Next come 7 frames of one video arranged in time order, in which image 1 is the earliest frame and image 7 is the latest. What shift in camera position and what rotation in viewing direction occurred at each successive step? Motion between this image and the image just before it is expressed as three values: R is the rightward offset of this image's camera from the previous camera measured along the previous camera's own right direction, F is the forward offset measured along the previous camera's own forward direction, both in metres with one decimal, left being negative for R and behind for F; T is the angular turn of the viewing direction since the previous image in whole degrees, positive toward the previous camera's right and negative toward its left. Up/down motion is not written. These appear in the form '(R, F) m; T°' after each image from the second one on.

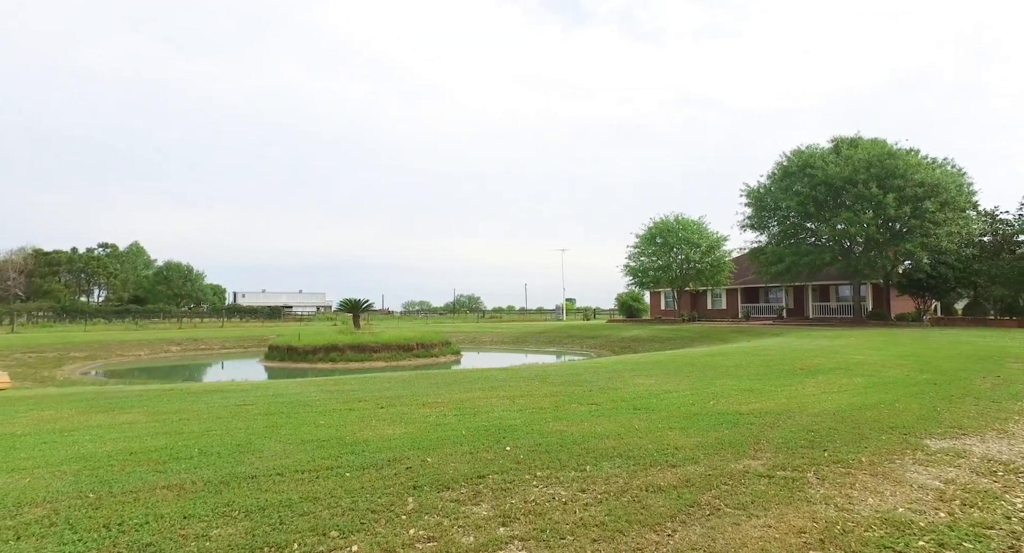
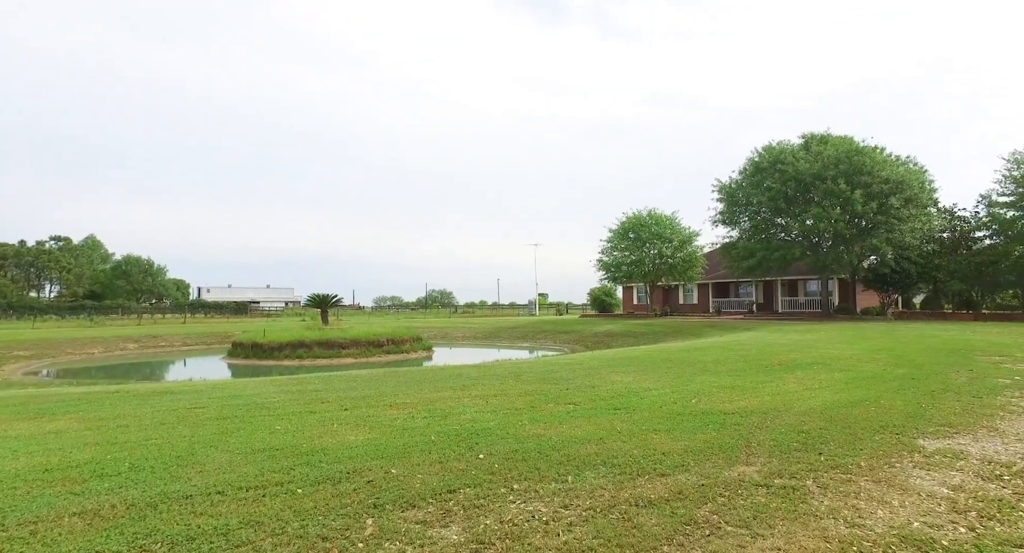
(0.0, +0.5) m; +3°
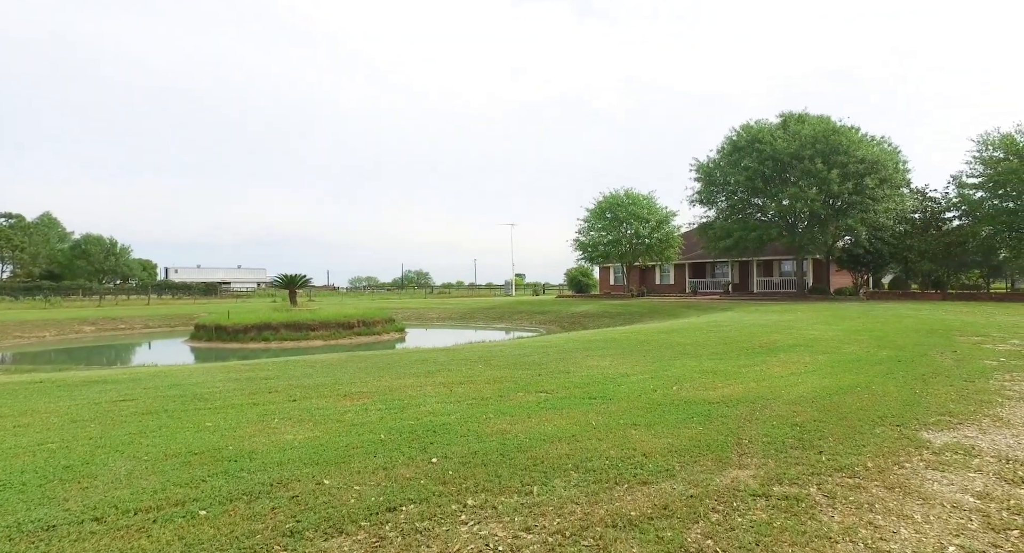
(+0.1, +0.7) m; +2°
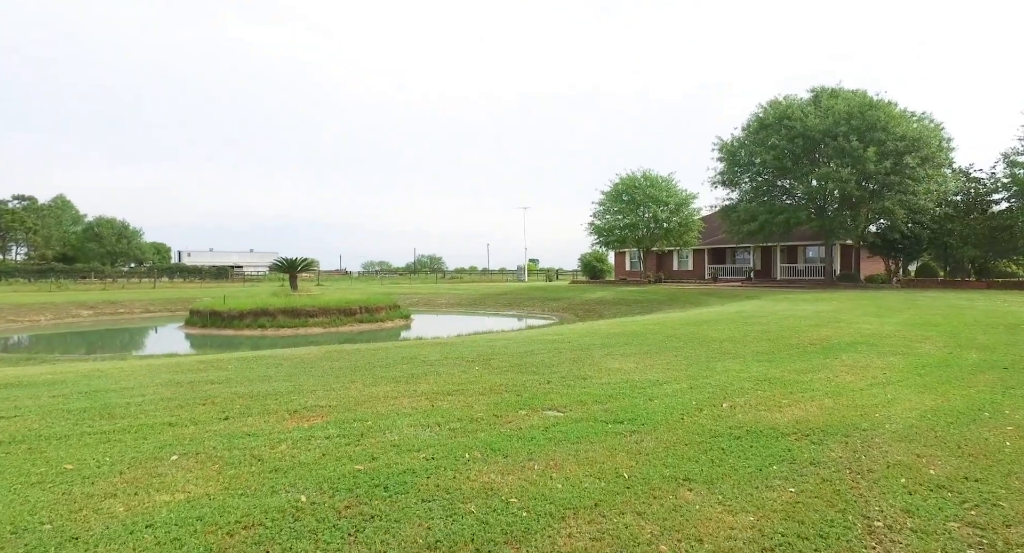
(+0.1, +1.9) m; -1°
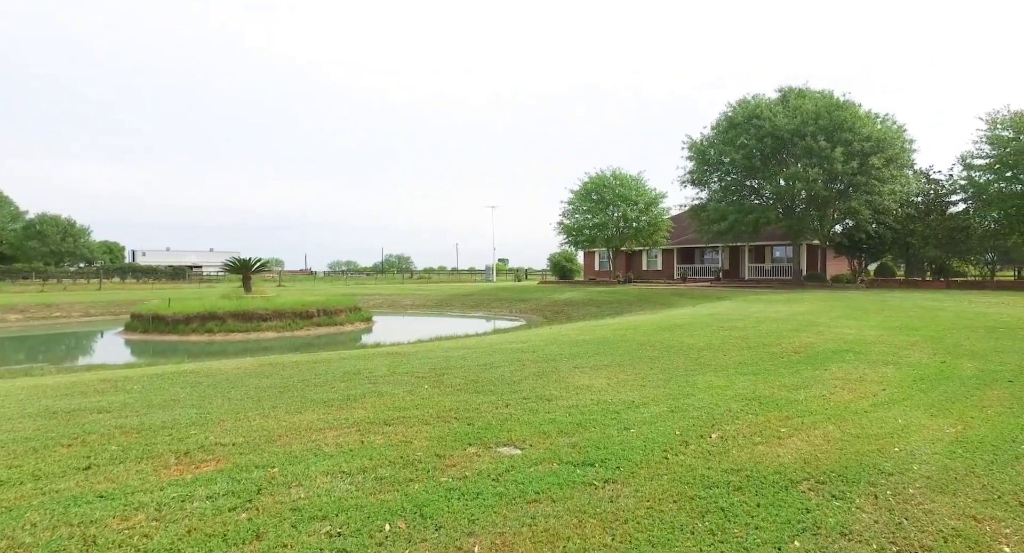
(+0.2, +1.1) m; +3°
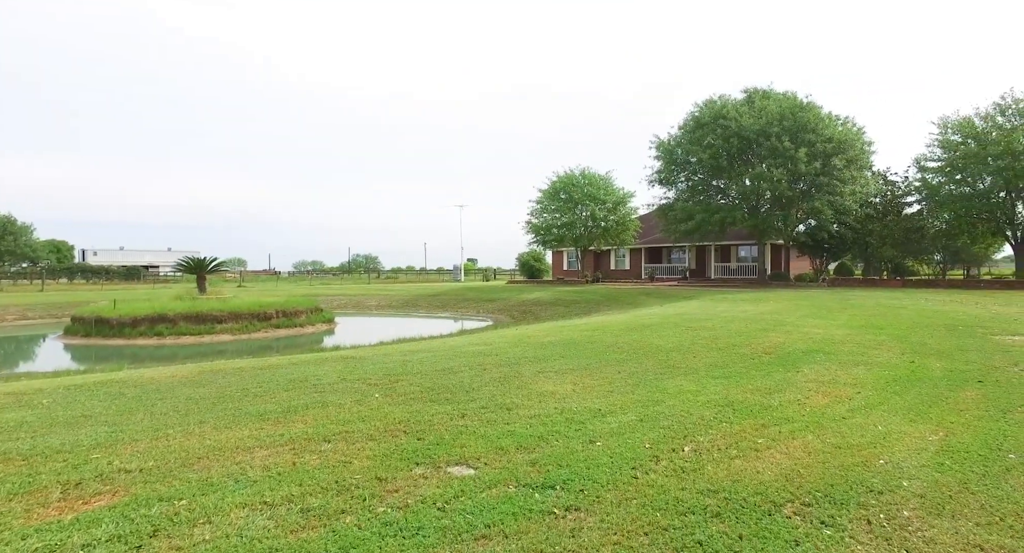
(+0.1, +0.5) m; +3°
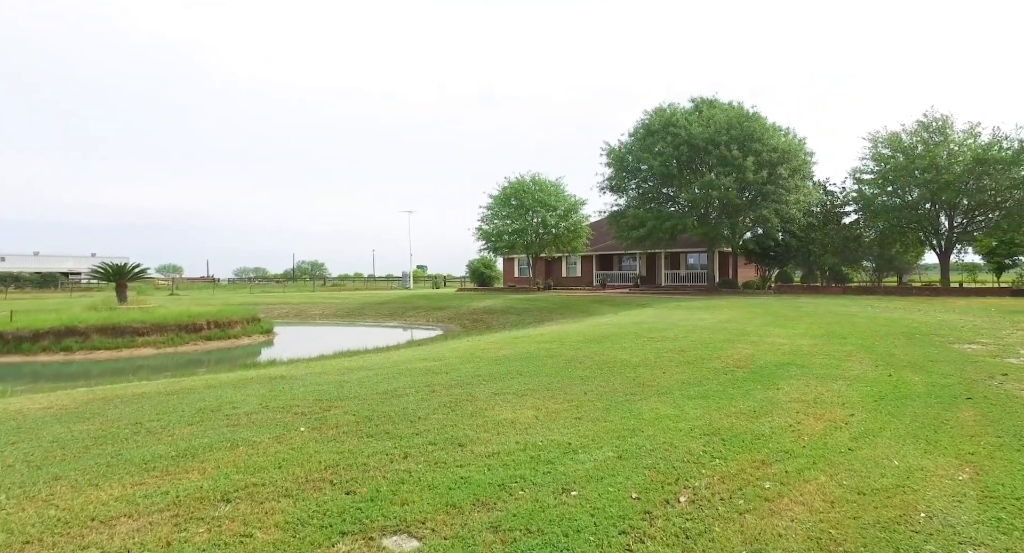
(0.0, +1.0) m; +5°
